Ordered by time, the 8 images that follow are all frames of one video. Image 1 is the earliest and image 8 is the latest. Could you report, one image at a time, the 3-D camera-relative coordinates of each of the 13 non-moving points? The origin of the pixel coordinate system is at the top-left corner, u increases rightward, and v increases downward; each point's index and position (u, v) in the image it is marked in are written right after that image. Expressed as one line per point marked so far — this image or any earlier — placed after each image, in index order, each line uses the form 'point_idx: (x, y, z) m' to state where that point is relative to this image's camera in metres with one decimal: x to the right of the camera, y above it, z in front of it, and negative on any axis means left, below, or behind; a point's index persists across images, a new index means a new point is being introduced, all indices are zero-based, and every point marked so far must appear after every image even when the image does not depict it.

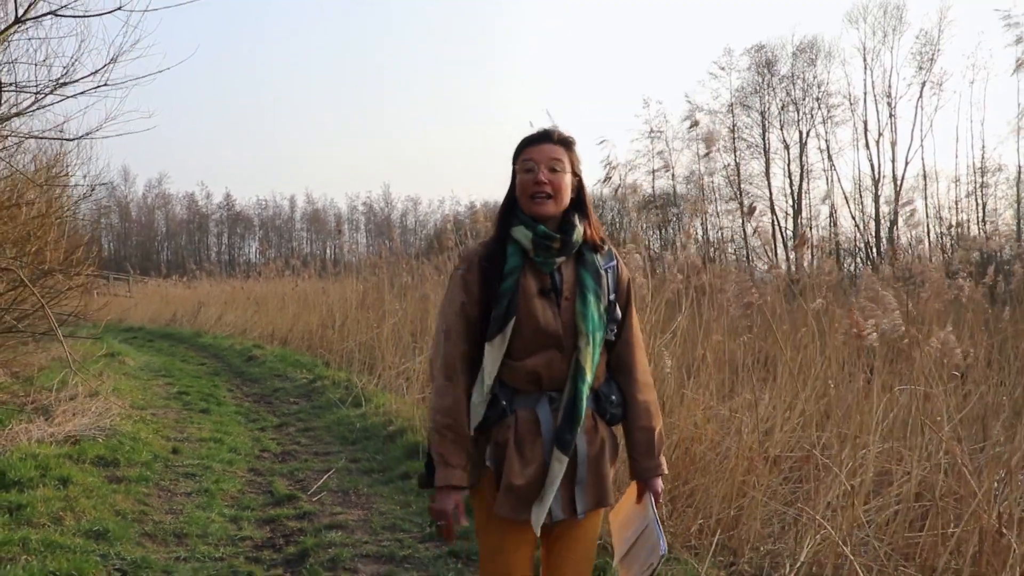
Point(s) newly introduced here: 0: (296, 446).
0: (-1.6, -1.2, +5.4) m
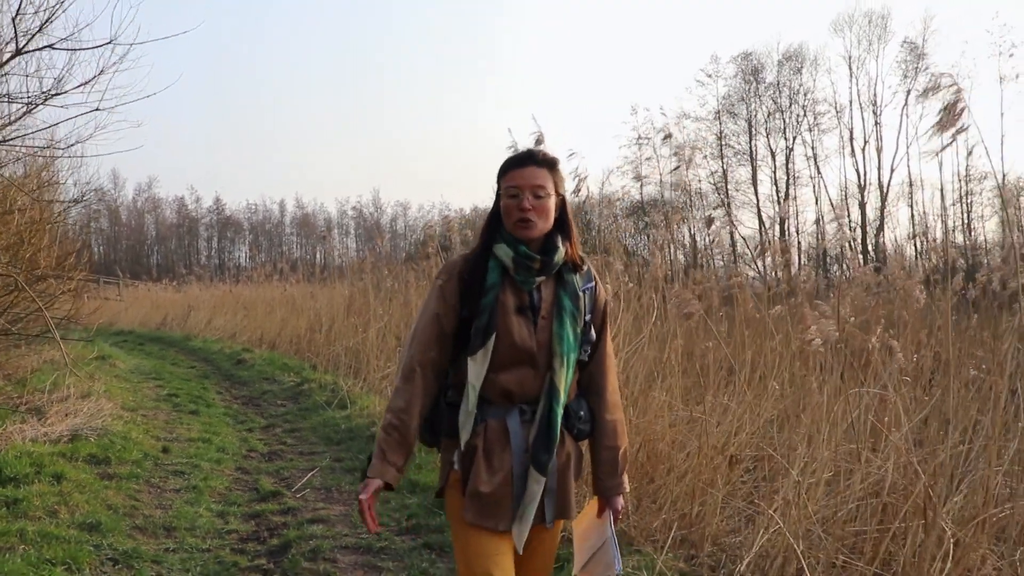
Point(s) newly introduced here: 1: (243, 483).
0: (-1.7, -1.2, +5.5) m
1: (-1.6, -1.2, +4.4) m
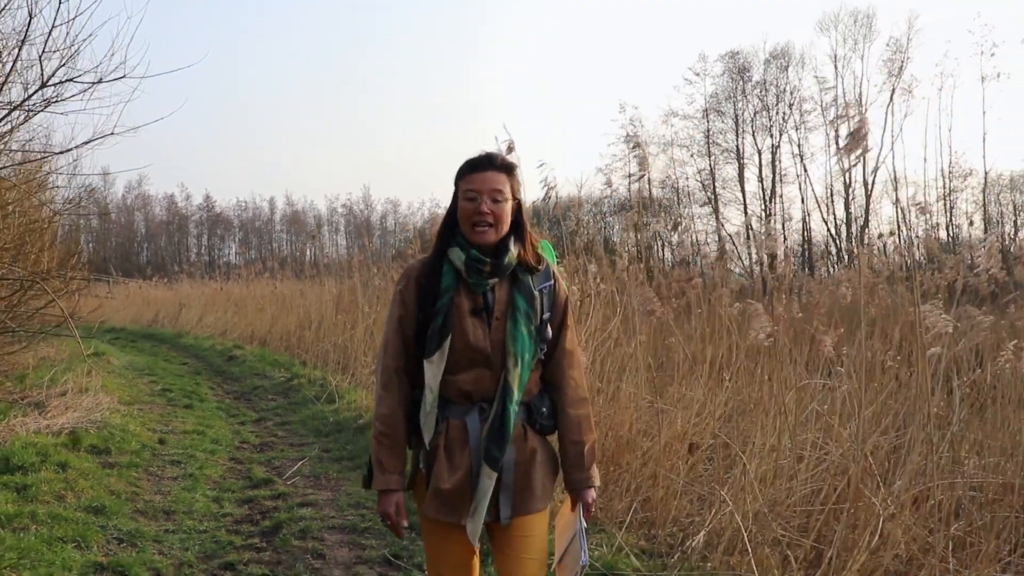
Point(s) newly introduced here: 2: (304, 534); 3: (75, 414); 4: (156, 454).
0: (-1.9, -1.2, +5.8) m
1: (-1.8, -1.2, +4.7) m
2: (-1.0, -1.2, +3.5) m
3: (-3.2, -0.9, +5.4) m
4: (-2.3, -1.1, +4.8) m
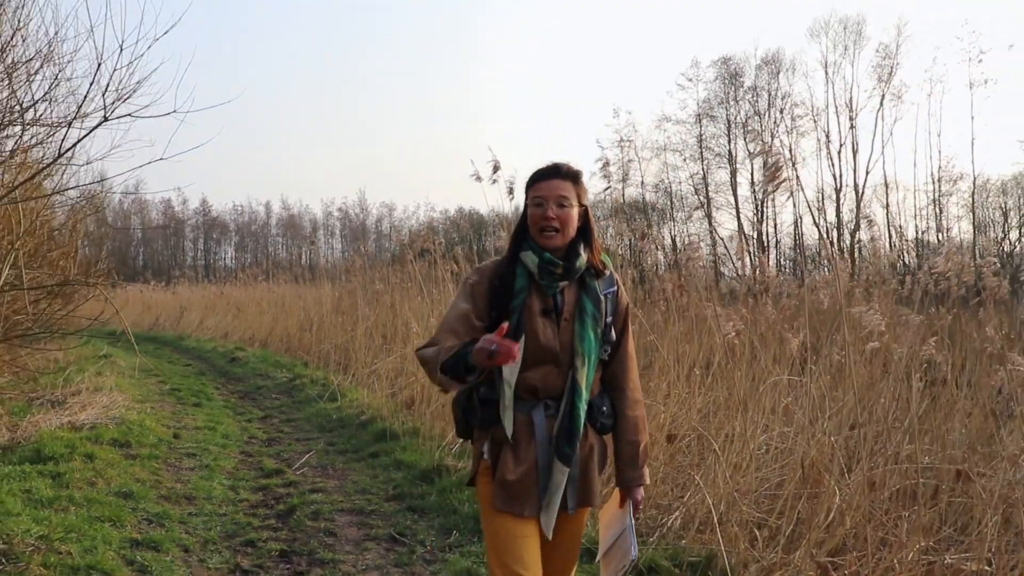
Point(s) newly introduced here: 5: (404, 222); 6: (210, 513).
0: (-1.9, -1.2, +6.1) m
1: (-1.8, -1.2, +5.0) m
2: (-1.0, -1.2, +3.8) m
3: (-3.3, -0.9, +5.7) m
4: (-2.4, -1.1, +5.1) m
5: (-2.3, +1.4, +15.5) m
6: (-1.6, -1.2, +3.8) m
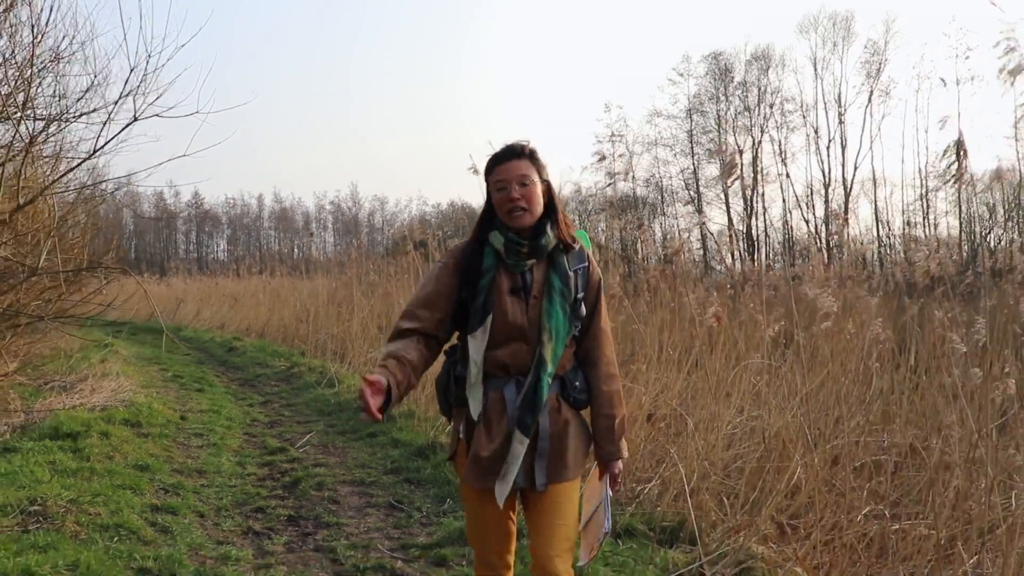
0: (-2.0, -1.1, +6.4) m
1: (-1.9, -1.1, +5.3) m
2: (-1.1, -1.1, +4.1) m
3: (-3.3, -0.9, +6.0) m
4: (-2.5, -1.0, +5.4) m
5: (-2.5, +1.6, +15.8) m
6: (-1.6, -1.1, +4.1) m
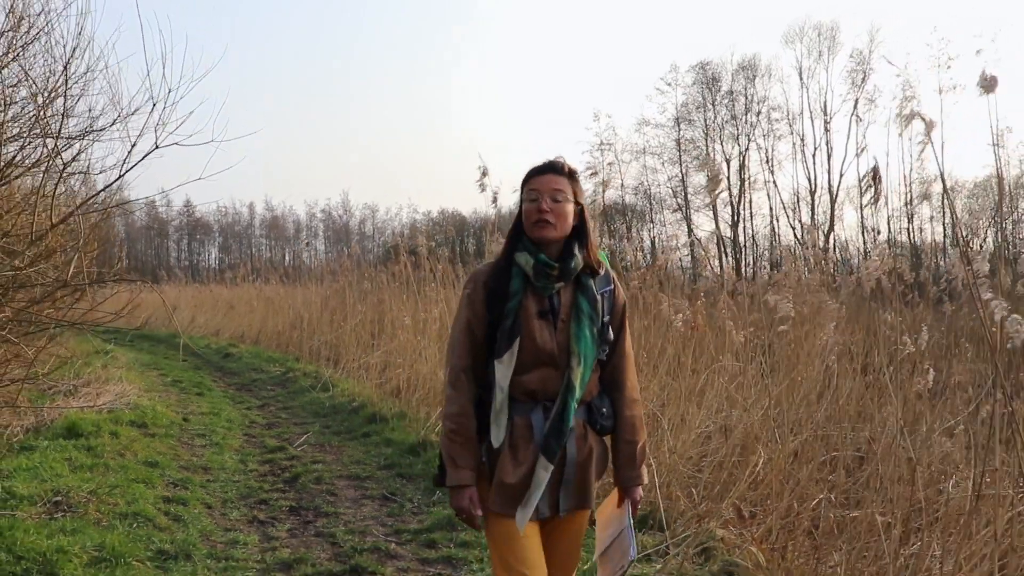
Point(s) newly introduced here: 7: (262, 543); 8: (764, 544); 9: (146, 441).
0: (-2.2, -1.2, +6.7) m
1: (-2.0, -1.2, +5.6) m
2: (-1.2, -1.2, +4.4) m
3: (-3.4, -0.9, +6.2) m
4: (-2.6, -1.1, +5.7) m
5: (-2.7, +1.4, +16.1) m
6: (-1.7, -1.2, +4.4) m
7: (-1.2, -1.2, +3.4) m
8: (+1.3, -1.3, +3.7) m
9: (-2.5, -1.0, +4.9) m
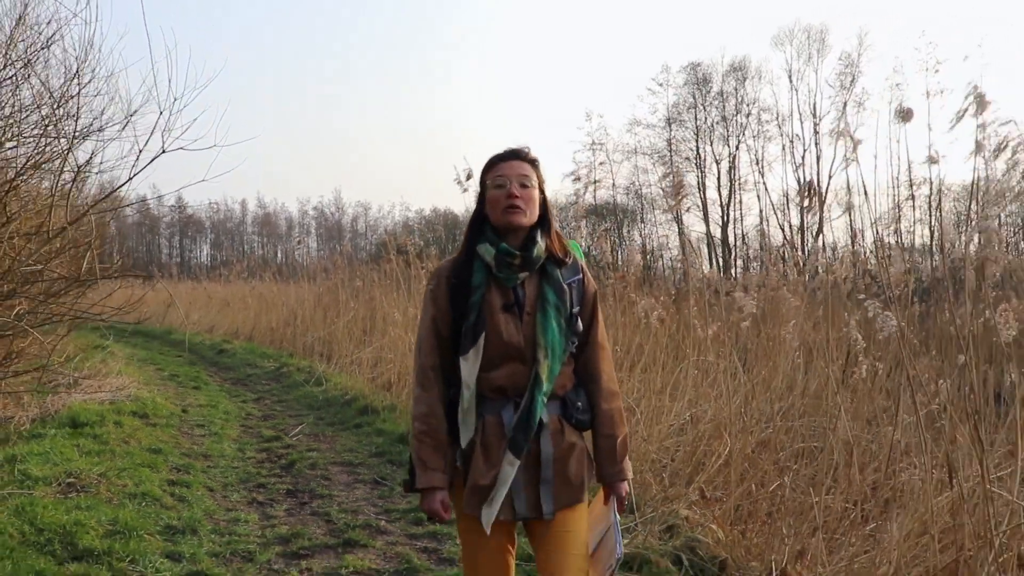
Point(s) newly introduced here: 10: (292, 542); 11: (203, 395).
0: (-2.3, -1.2, +7.0) m
1: (-2.1, -1.2, +5.8) m
2: (-1.3, -1.1, +4.7) m
3: (-3.6, -0.9, +6.5) m
4: (-2.7, -1.1, +6.0) m
5: (-2.9, +1.4, +16.3) m
6: (-1.8, -1.1, +4.7) m
7: (-1.3, -1.2, +3.7) m
8: (+1.2, -1.3, +4.0) m
9: (-2.6, -1.0, +5.2) m
10: (-1.0, -1.2, +3.3) m
11: (-3.1, -1.1, +7.4) m
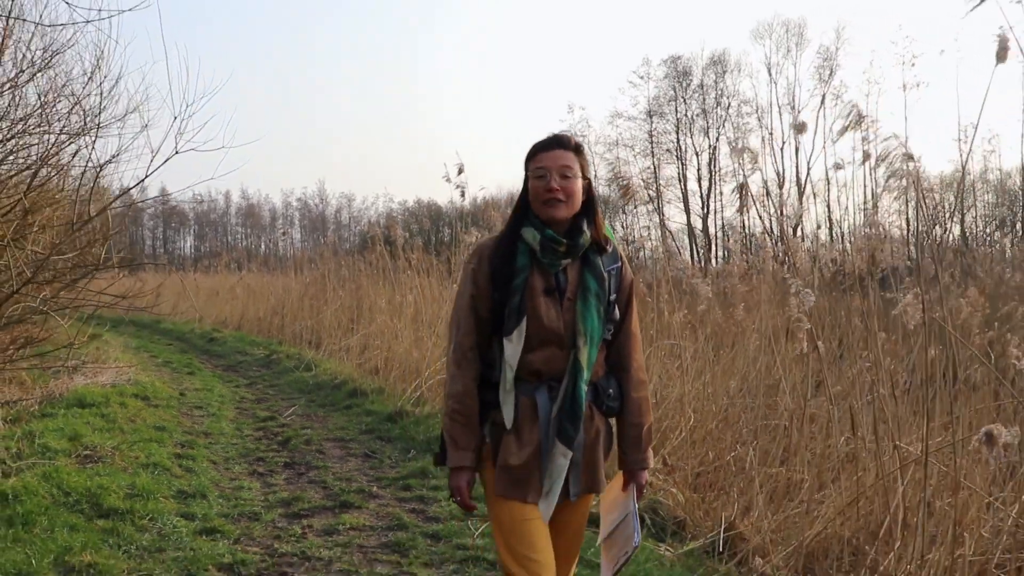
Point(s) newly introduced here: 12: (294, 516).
0: (-2.5, -1.1, +7.3) m
1: (-2.3, -1.1, +6.2) m
2: (-1.4, -1.1, +5.0) m
3: (-3.7, -0.8, +6.8) m
4: (-2.8, -1.0, +6.3) m
5: (-3.3, +1.7, +16.6) m
6: (-2.0, -1.1, +5.0) m
7: (-1.4, -1.1, +4.0) m
8: (+1.0, -1.2, +4.4) m
9: (-2.7, -0.9, +5.5) m
10: (-1.1, -1.1, +3.7) m
11: (-3.3, -1.0, +7.7) m
12: (-1.1, -1.1, +3.6) m
